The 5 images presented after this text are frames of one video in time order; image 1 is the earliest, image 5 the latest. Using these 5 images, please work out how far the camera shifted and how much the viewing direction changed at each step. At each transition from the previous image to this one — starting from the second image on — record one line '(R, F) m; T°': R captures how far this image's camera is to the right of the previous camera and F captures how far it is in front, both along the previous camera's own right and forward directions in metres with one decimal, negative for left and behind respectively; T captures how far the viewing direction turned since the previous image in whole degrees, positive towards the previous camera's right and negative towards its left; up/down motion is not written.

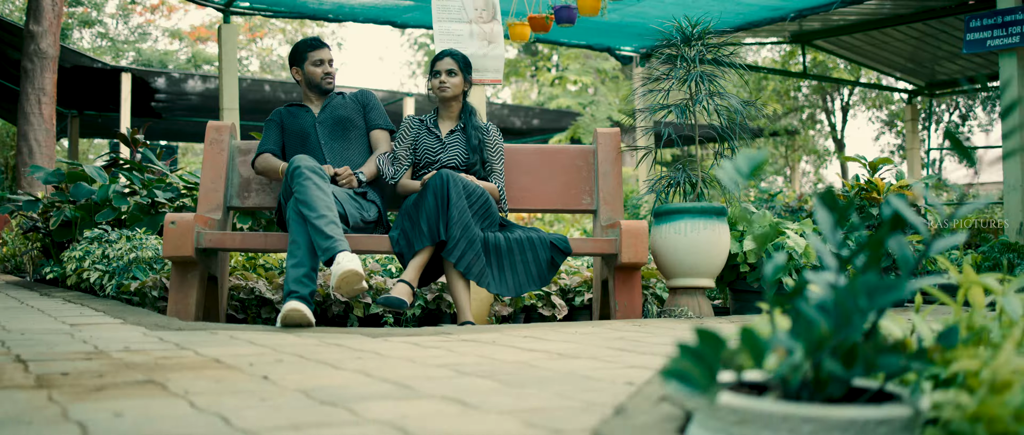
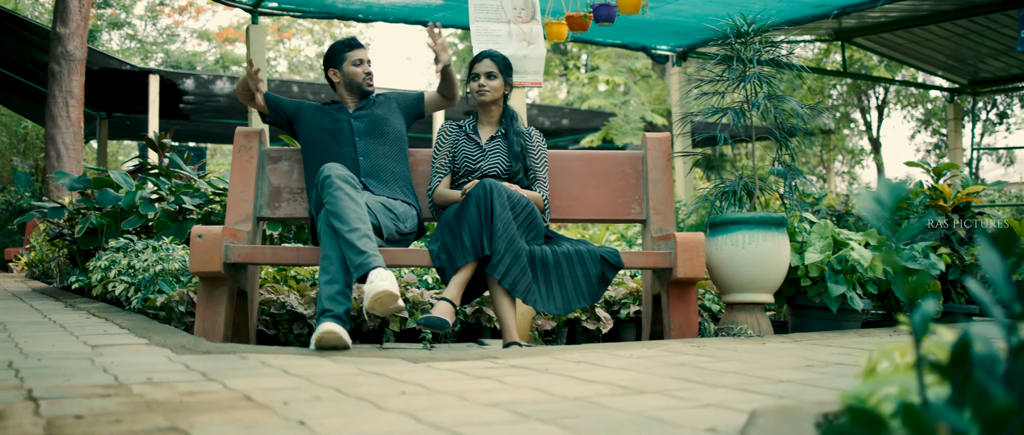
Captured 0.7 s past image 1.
(-0.1, +0.2) m; -1°
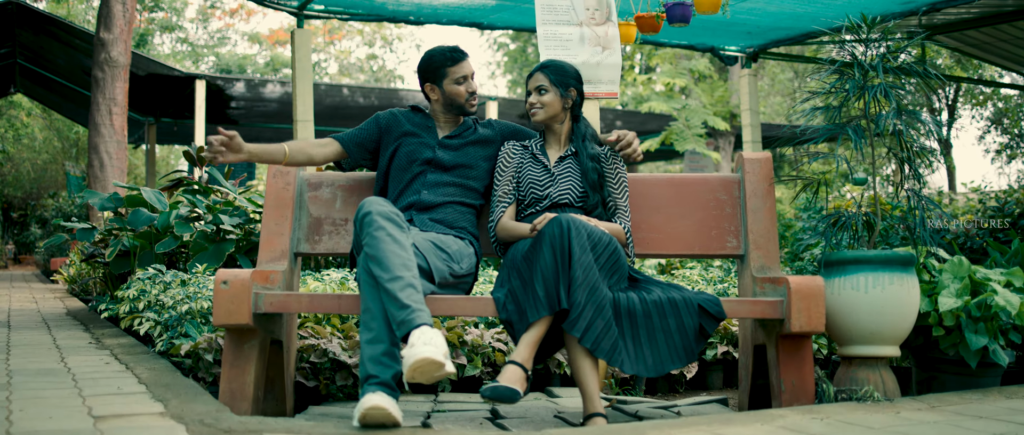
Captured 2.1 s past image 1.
(-0.1, +0.5) m; -3°
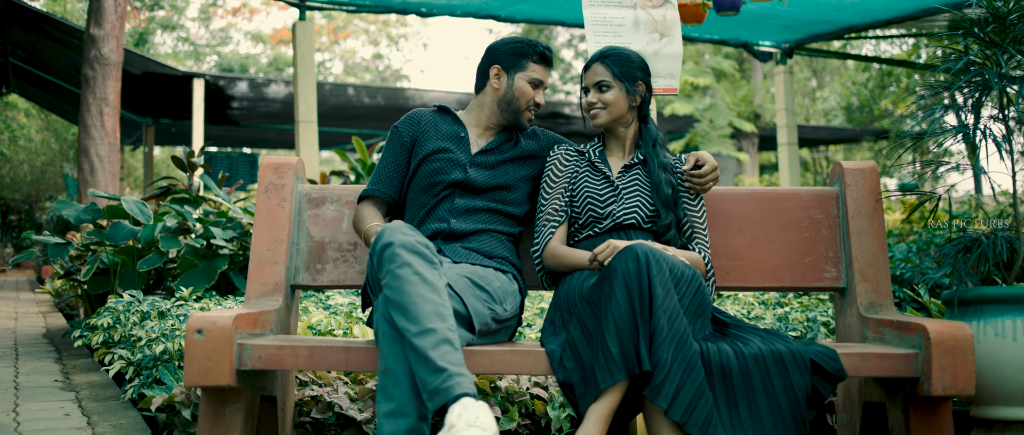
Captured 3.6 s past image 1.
(-0.1, +0.6) m; 0°
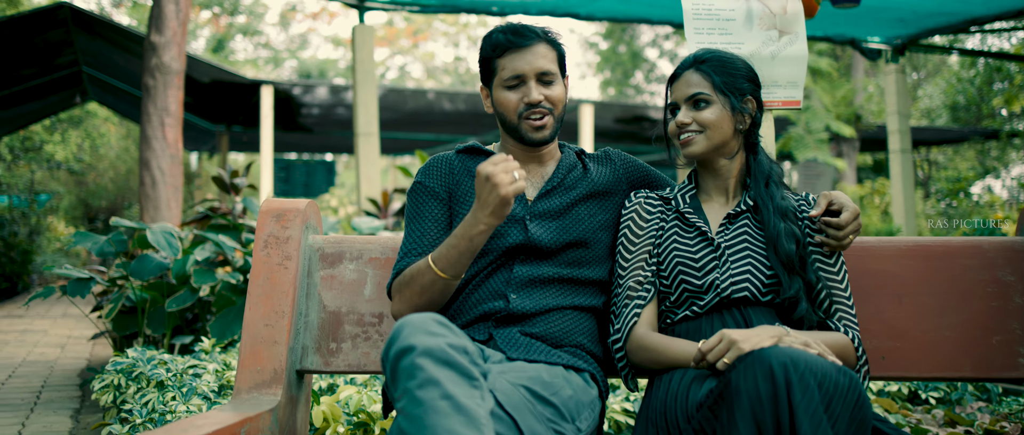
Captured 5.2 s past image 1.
(0.0, +0.7) m; -4°
